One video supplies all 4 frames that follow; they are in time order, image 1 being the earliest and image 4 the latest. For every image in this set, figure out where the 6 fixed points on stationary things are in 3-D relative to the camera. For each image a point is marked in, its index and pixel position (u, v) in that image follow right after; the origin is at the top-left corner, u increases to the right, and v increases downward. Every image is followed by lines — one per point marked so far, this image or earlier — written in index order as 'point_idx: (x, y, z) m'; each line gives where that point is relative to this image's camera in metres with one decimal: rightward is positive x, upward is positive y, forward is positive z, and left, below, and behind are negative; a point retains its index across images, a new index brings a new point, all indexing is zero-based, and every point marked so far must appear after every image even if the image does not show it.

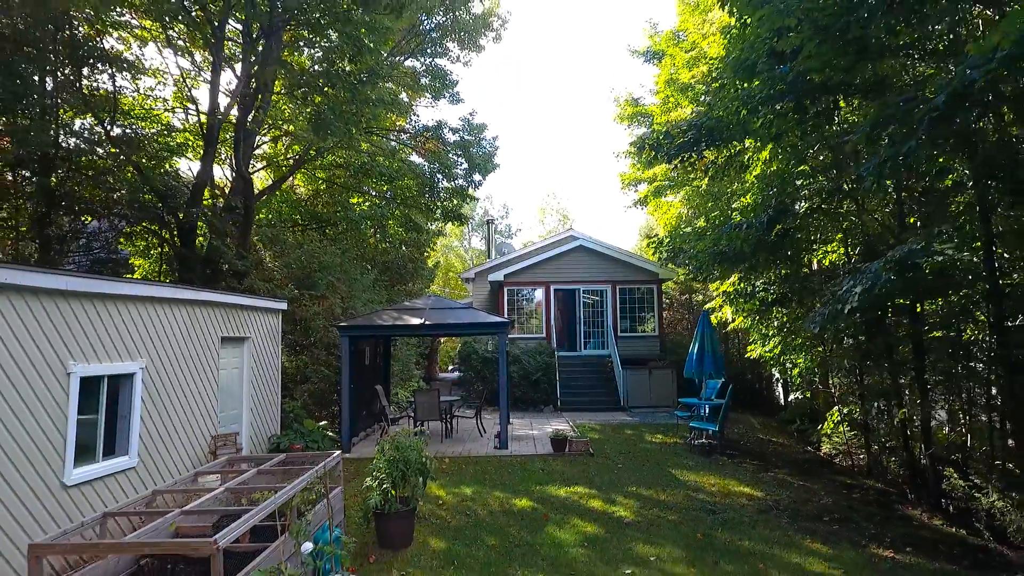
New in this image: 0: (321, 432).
0: (-1.7, -1.3, +7.7) m
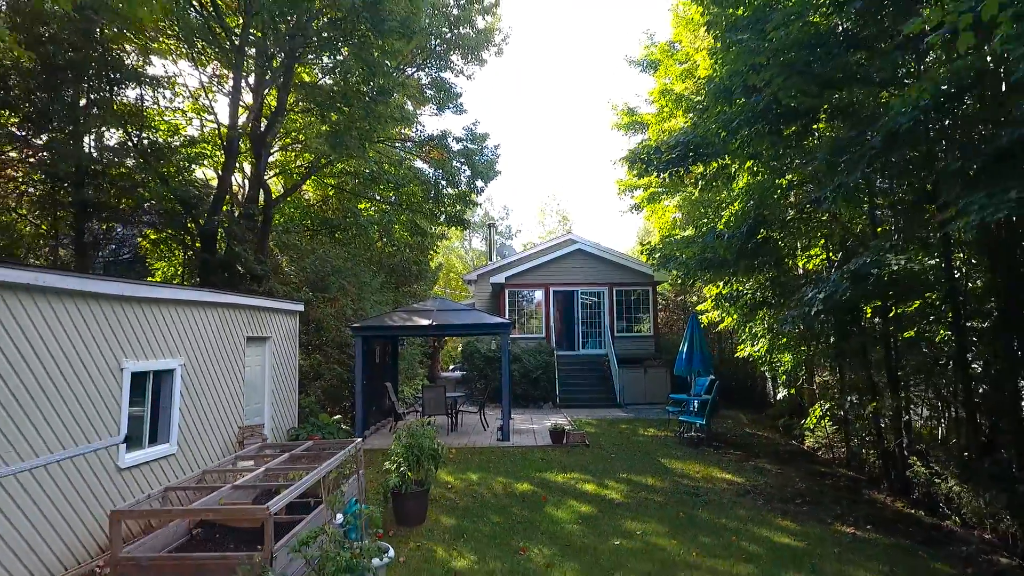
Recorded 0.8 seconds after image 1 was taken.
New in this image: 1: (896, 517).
0: (-1.7, -1.3, +8.3) m
1: (+2.4, -1.4, +5.5) m
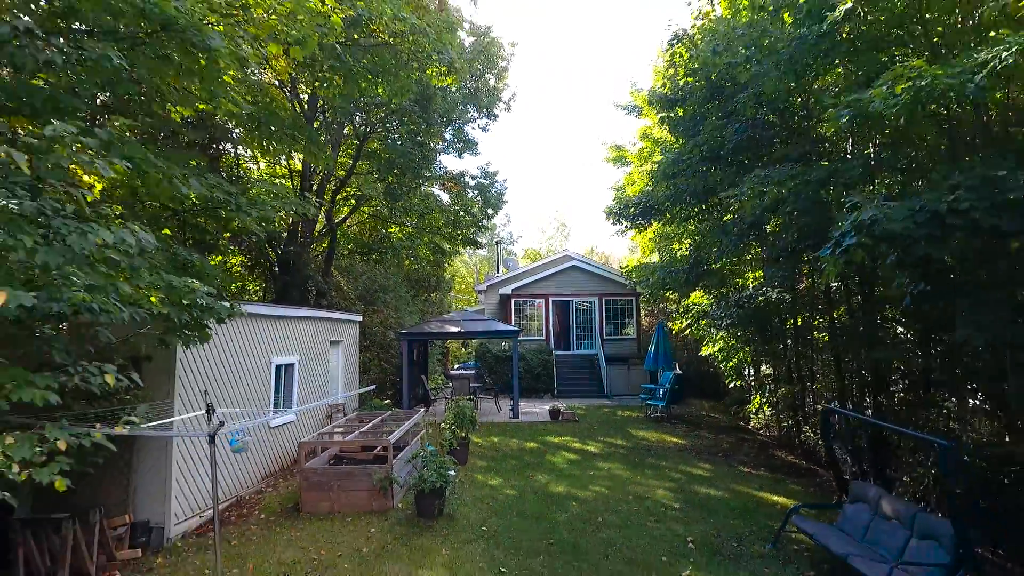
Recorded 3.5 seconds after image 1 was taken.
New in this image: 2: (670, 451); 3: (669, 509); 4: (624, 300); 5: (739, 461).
0: (-1.6, -1.5, +10.9) m
1: (+2.5, -1.6, +8.1) m
2: (+1.5, -1.5, +8.2) m
3: (+1.1, -1.5, +6.0) m
4: (+2.3, -0.2, +17.6) m
5: (+2.1, -1.6, +8.1) m
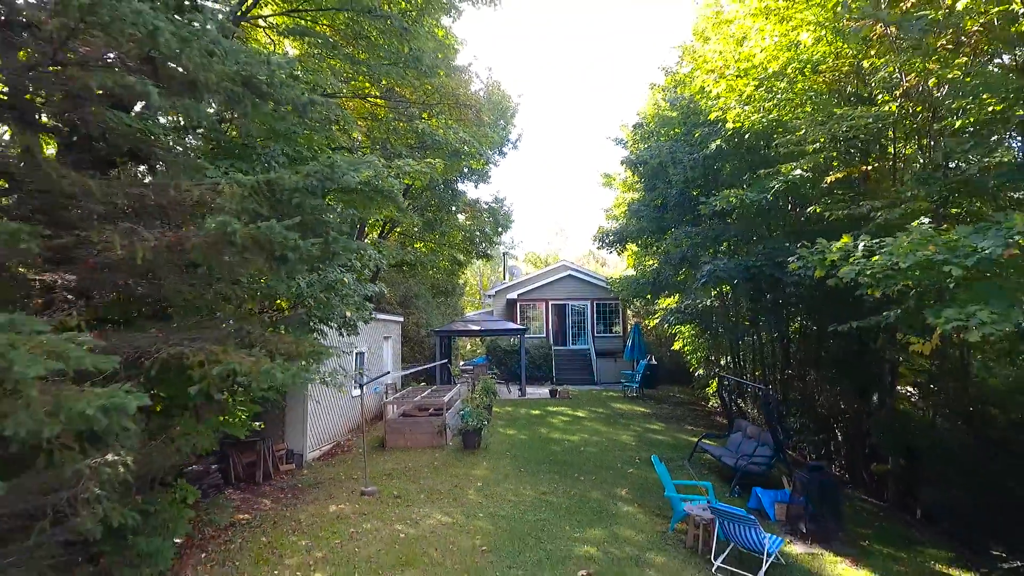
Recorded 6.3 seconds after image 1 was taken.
0: (-1.4, -1.6, +14.0) m
1: (+2.6, -1.8, +11.2) m
2: (+1.6, -1.7, +11.3) m
3: (+1.2, -1.6, +9.1) m
4: (+2.4, -0.4, +20.7) m
5: (+2.2, -1.7, +11.2) m
